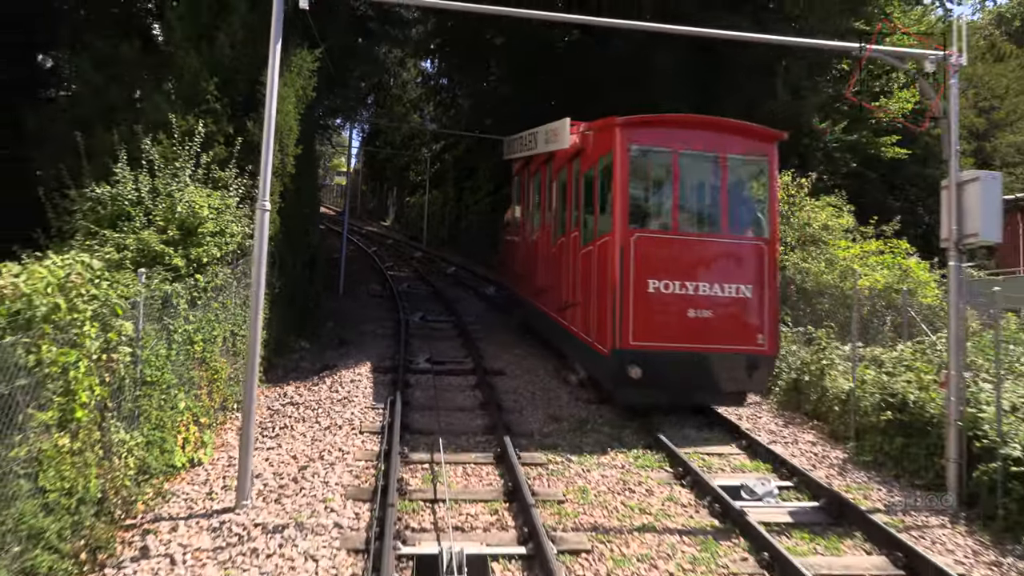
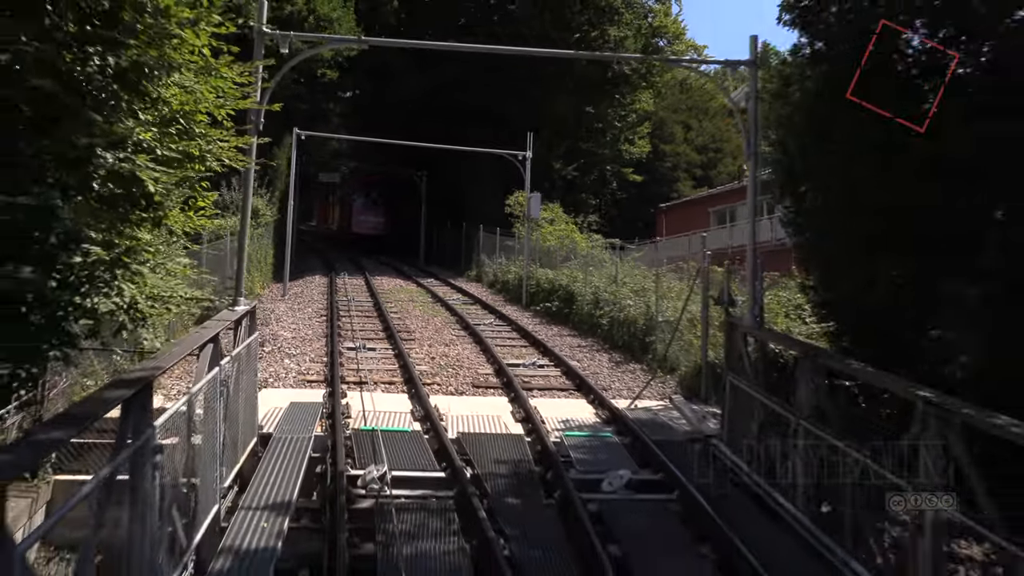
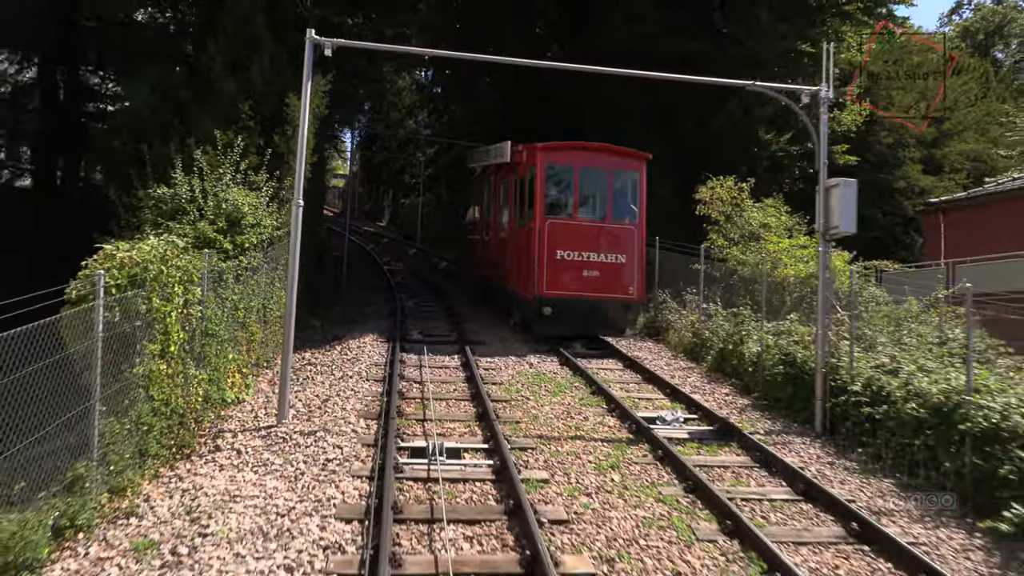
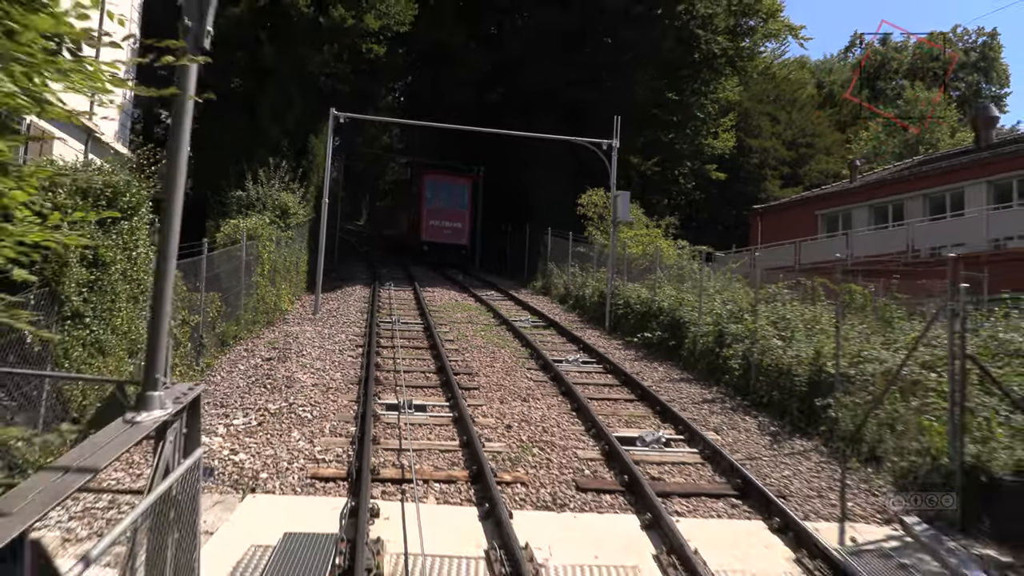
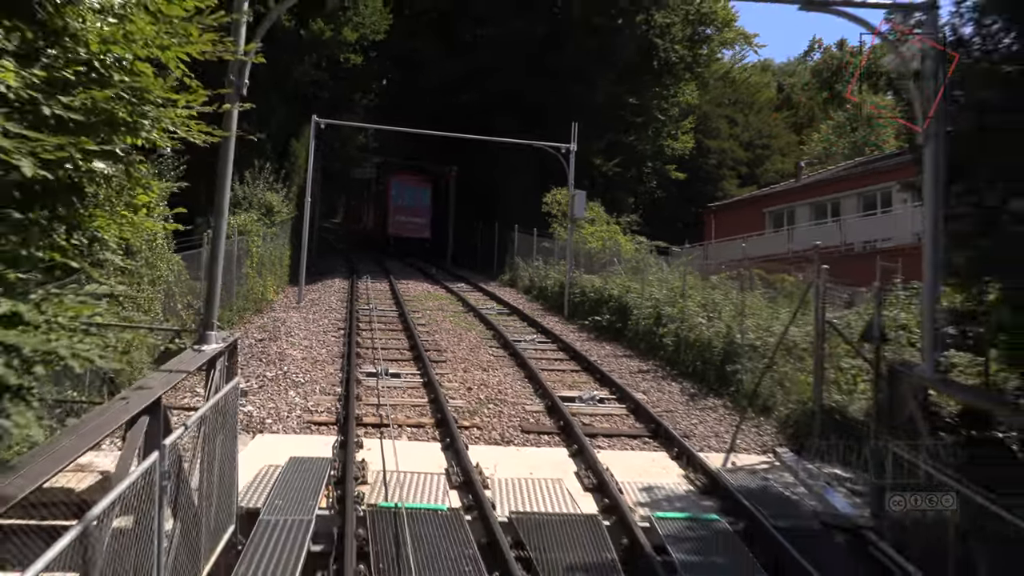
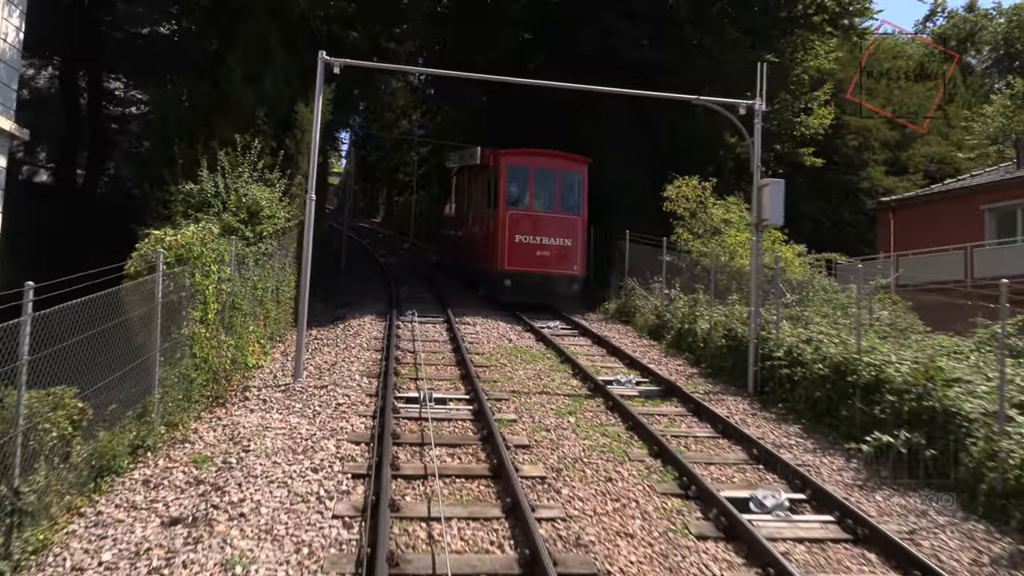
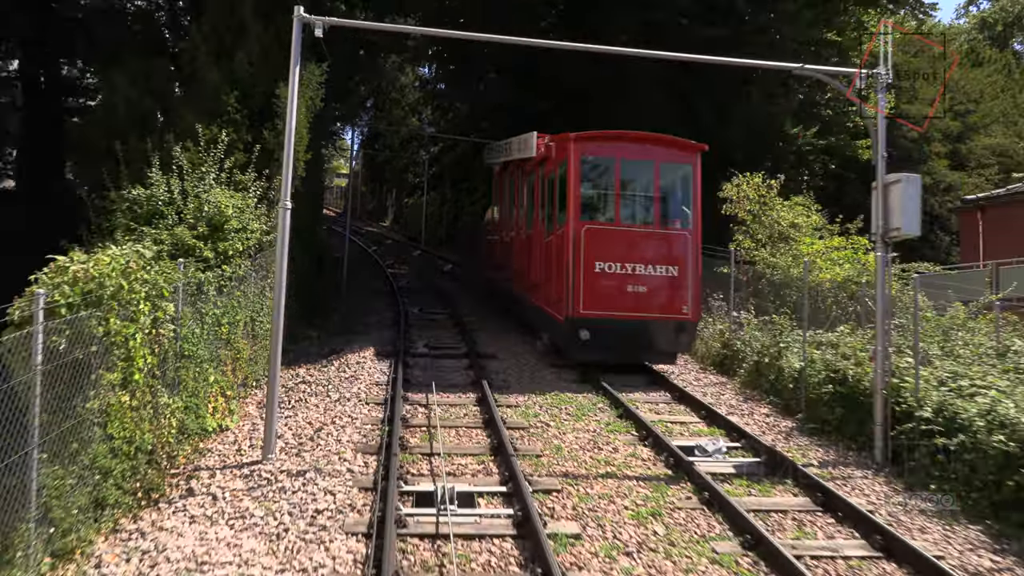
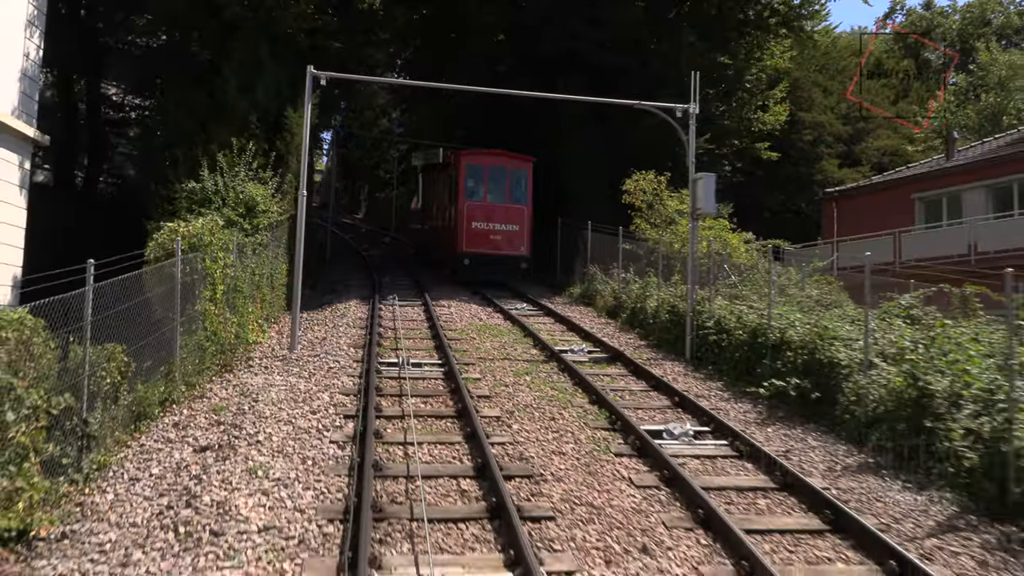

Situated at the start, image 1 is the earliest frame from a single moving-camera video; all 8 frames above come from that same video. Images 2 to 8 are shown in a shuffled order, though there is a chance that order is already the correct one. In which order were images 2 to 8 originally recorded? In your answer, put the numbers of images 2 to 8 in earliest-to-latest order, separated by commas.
7, 3, 6, 8, 4, 5, 2
